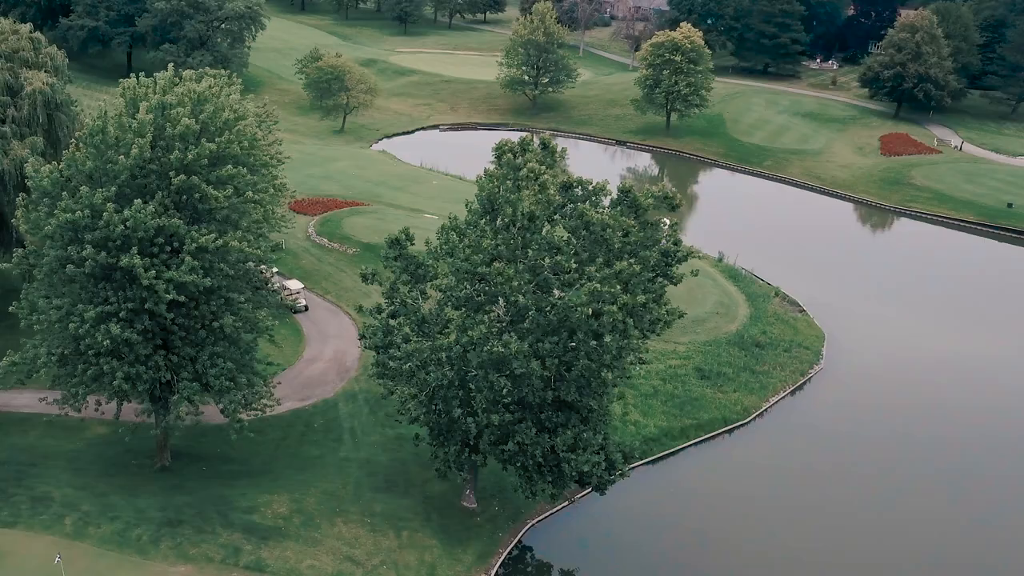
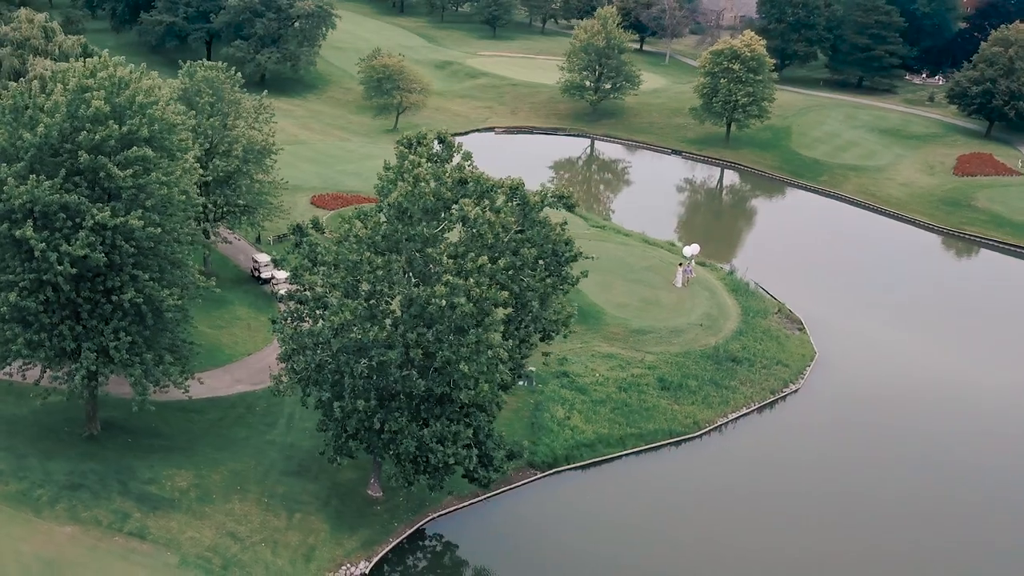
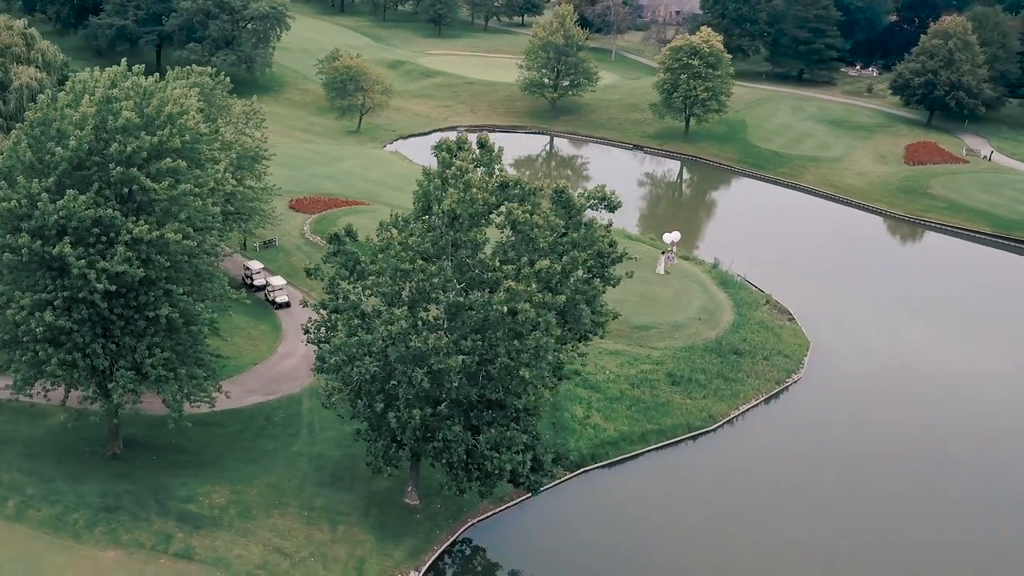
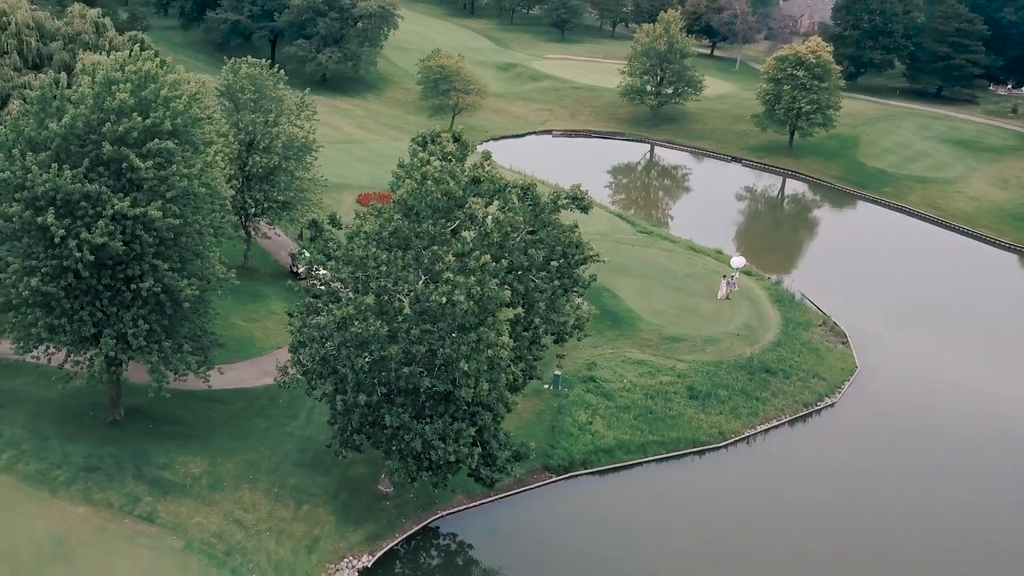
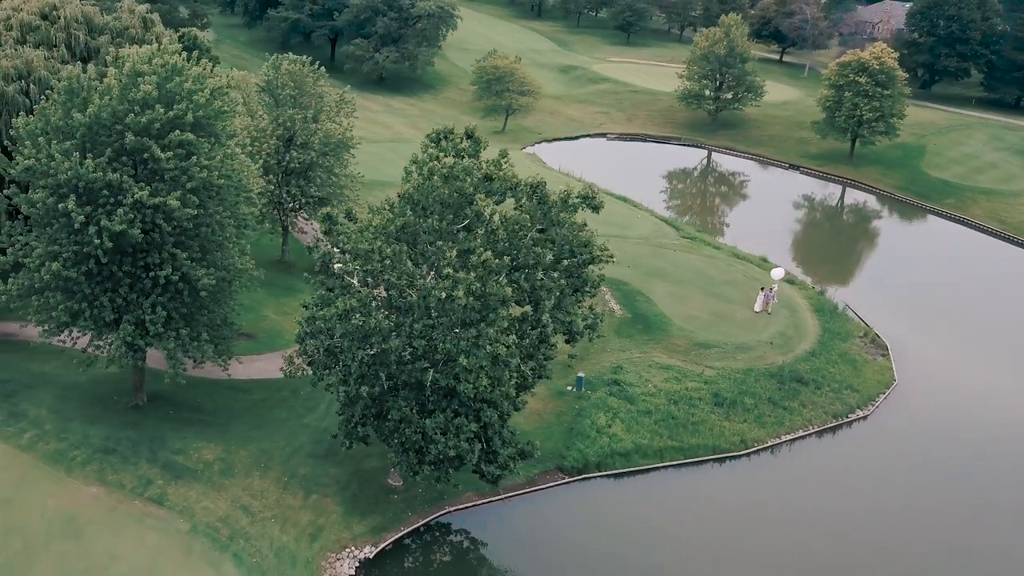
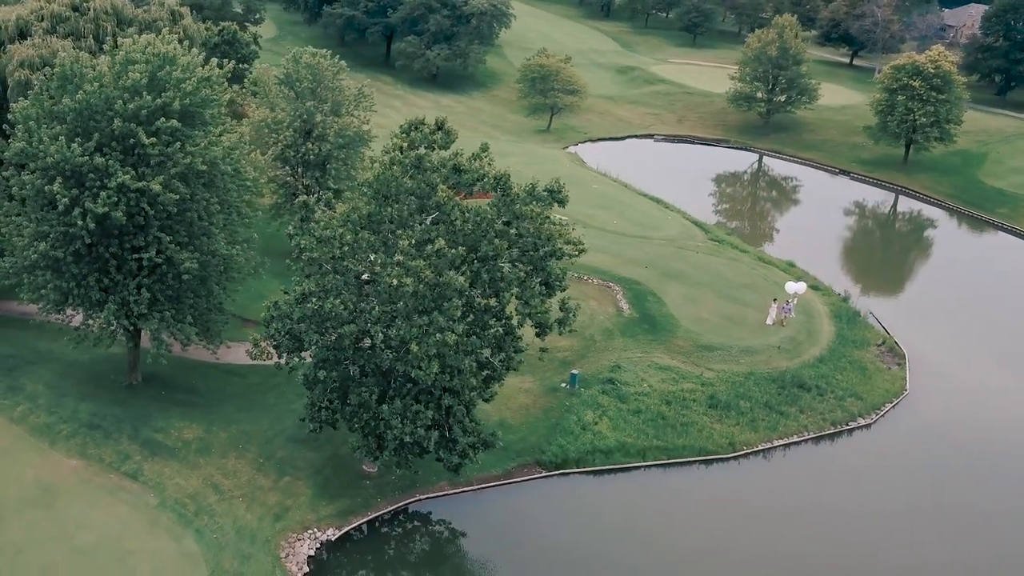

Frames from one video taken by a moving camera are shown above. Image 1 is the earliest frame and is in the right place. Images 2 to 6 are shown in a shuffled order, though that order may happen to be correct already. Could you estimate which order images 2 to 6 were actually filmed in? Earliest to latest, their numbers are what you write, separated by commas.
3, 2, 4, 5, 6
